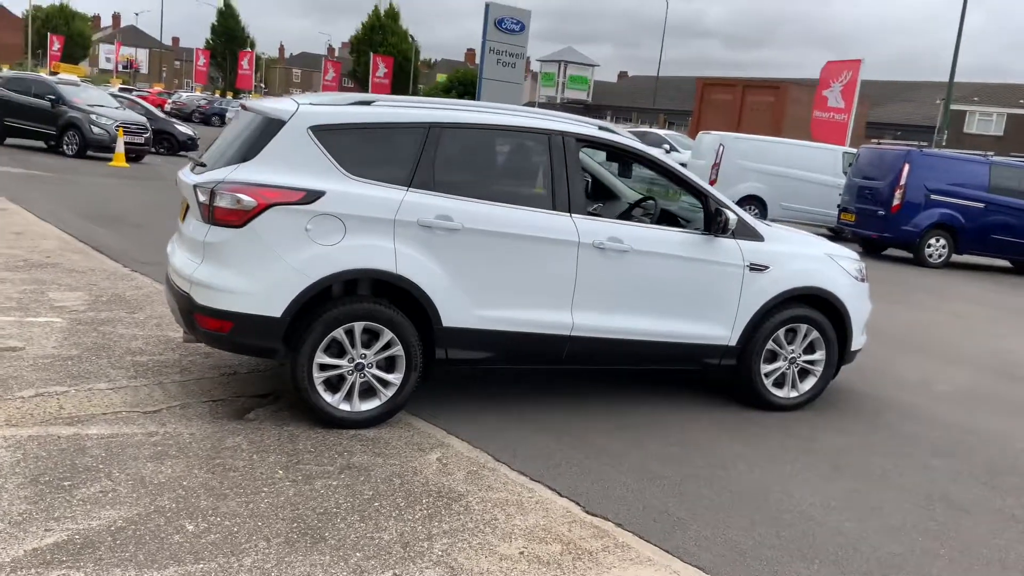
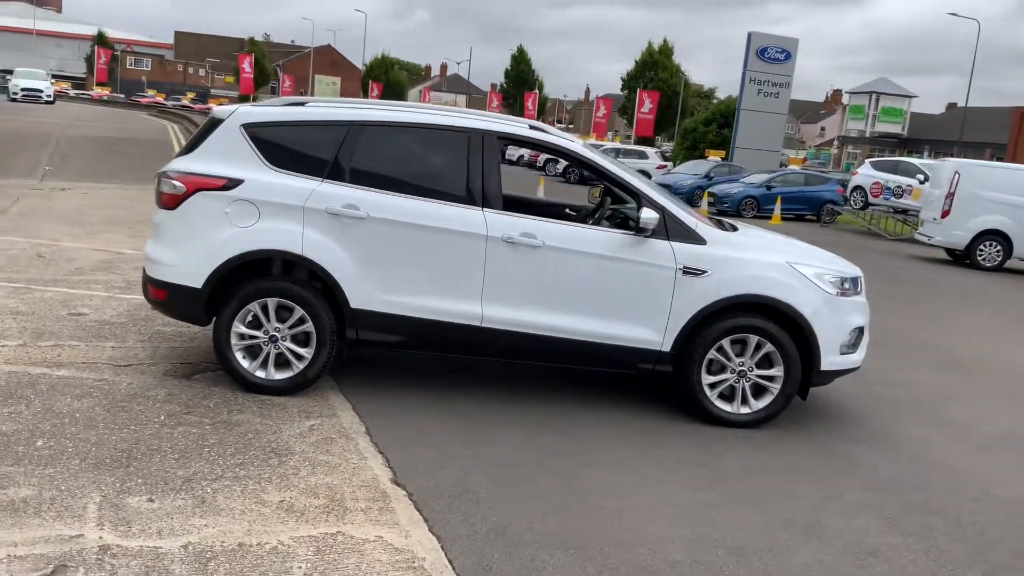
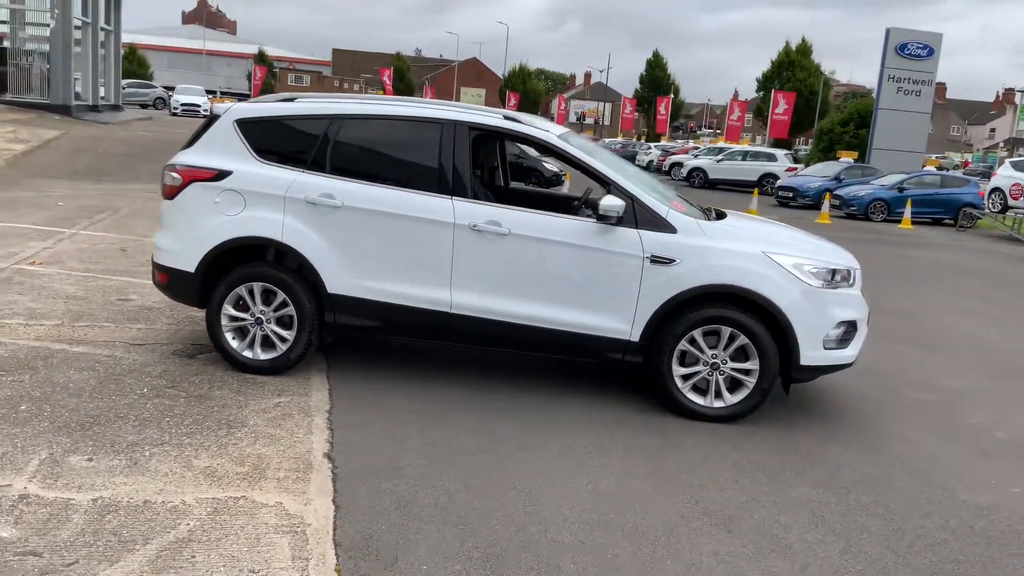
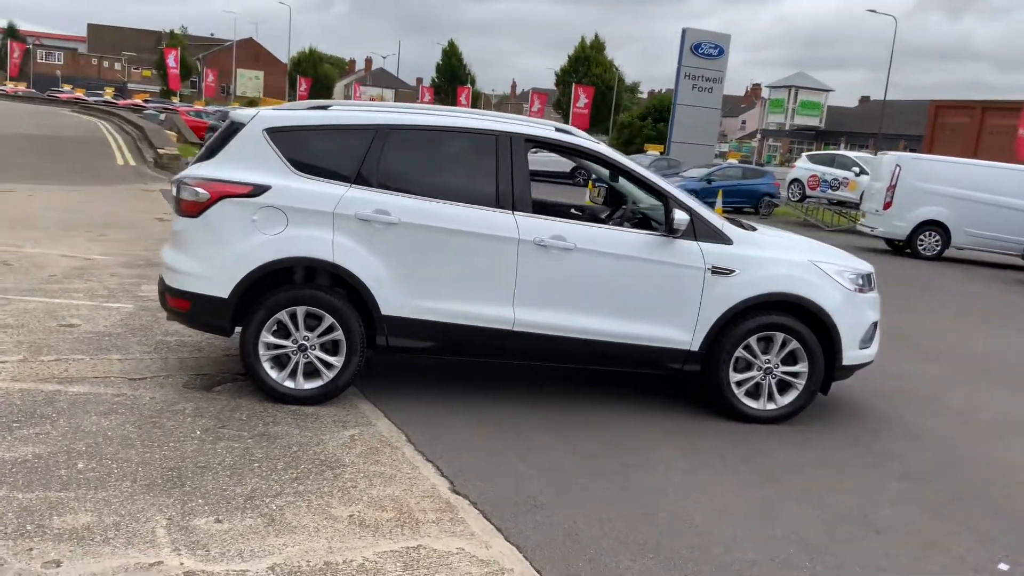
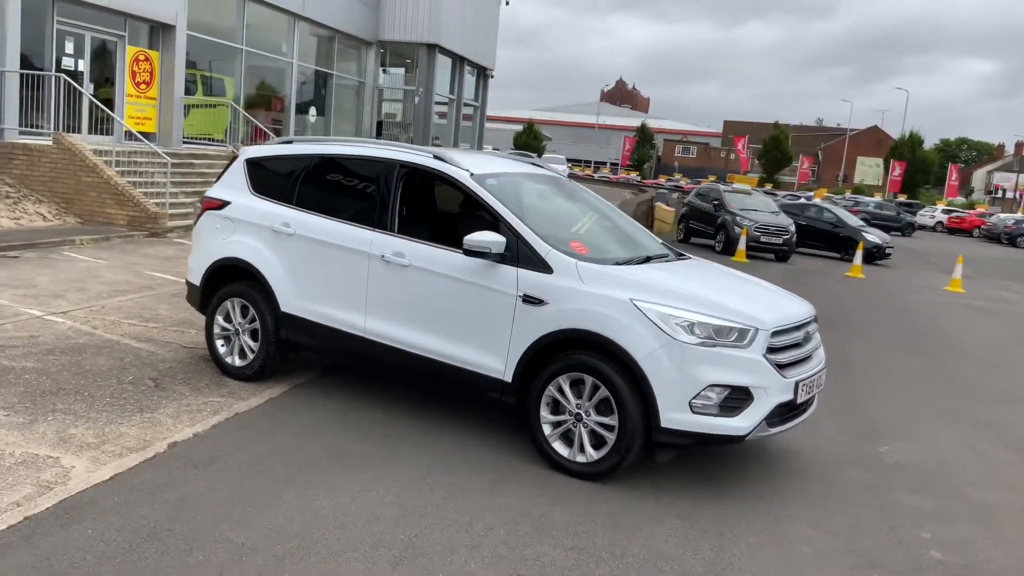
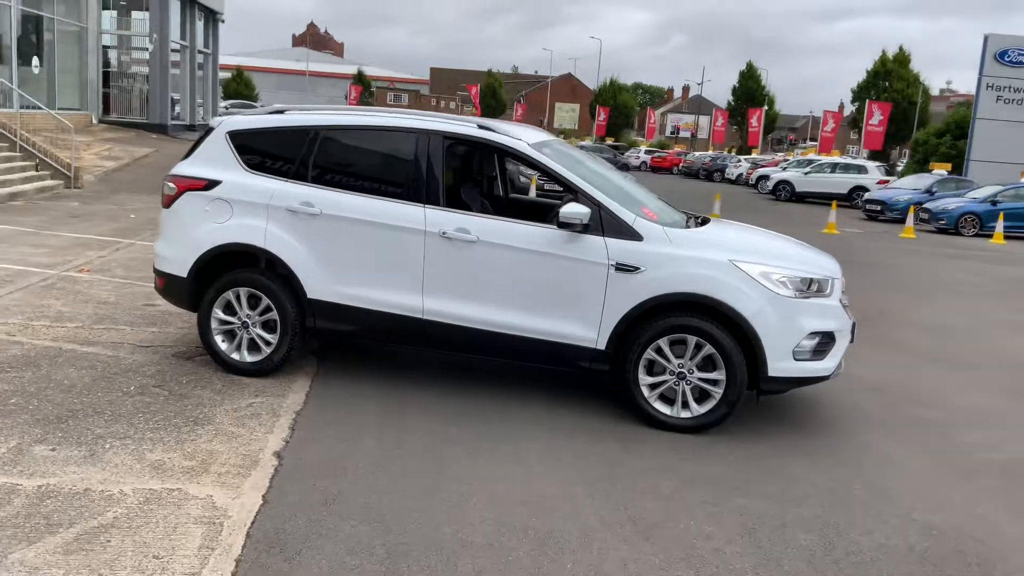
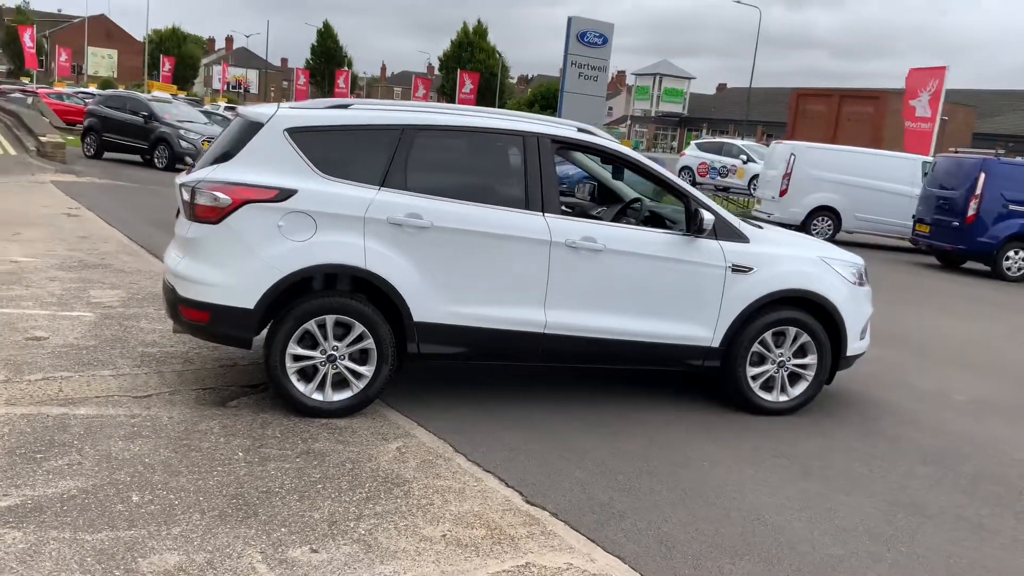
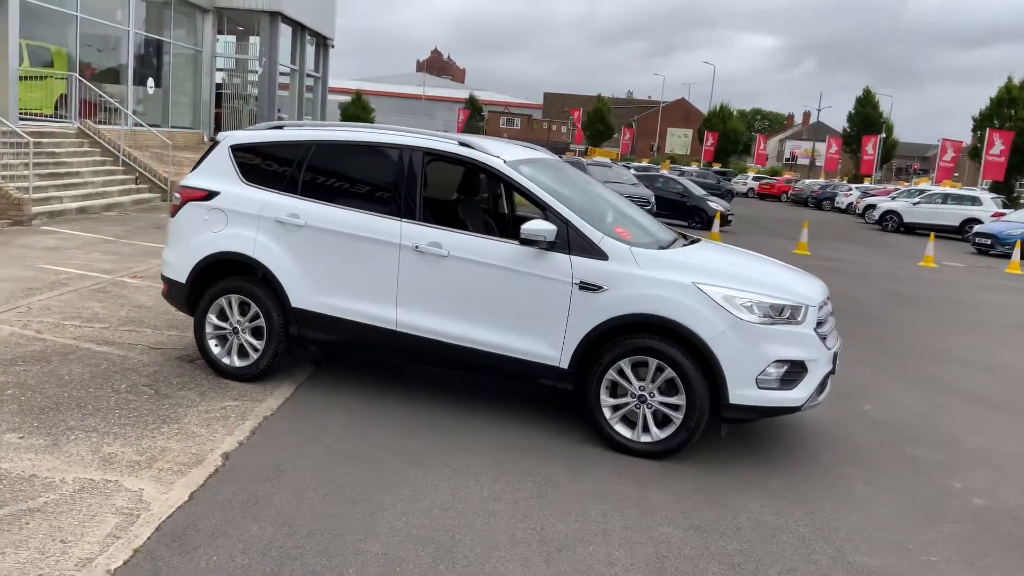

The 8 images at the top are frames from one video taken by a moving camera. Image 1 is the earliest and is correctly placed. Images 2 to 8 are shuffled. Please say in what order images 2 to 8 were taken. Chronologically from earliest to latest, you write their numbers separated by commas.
7, 4, 2, 3, 6, 8, 5
